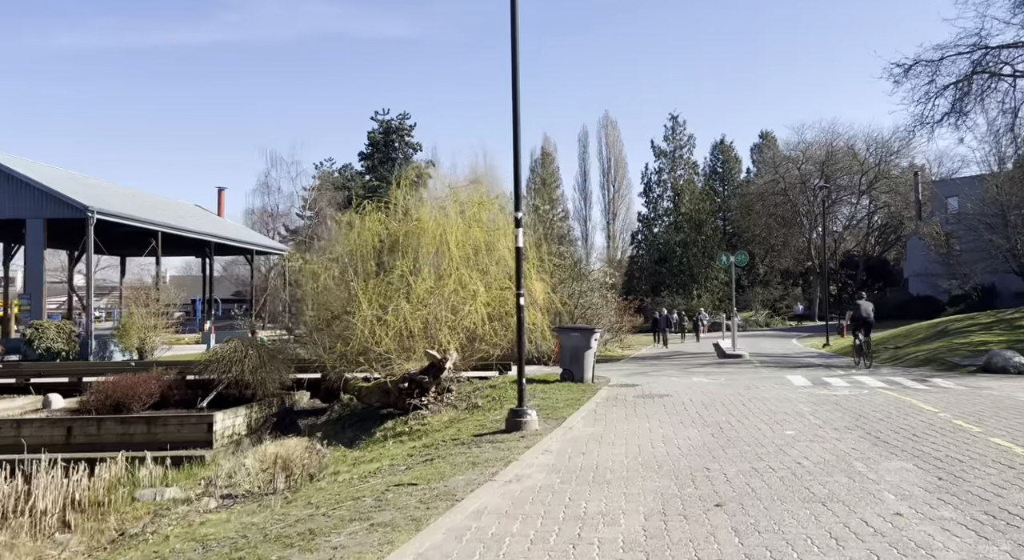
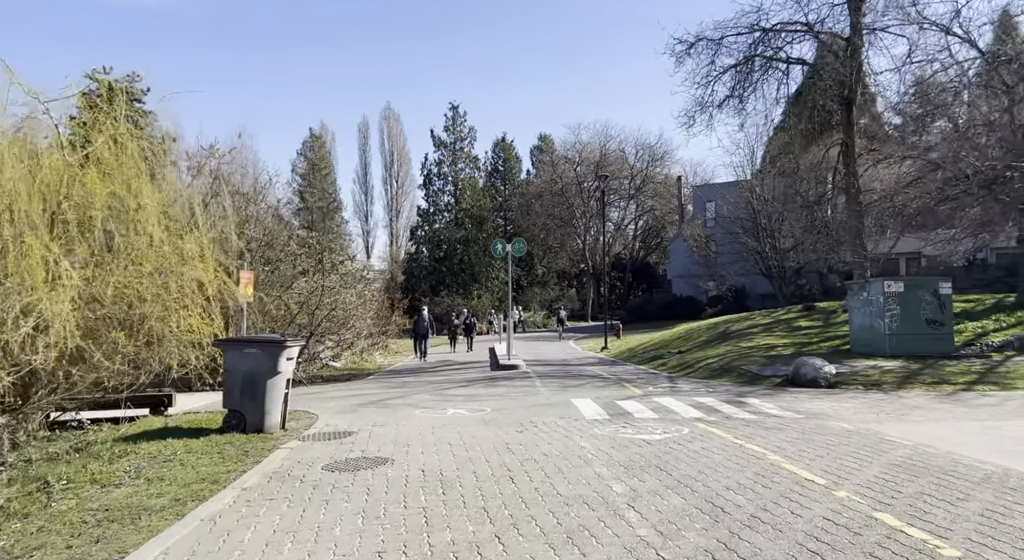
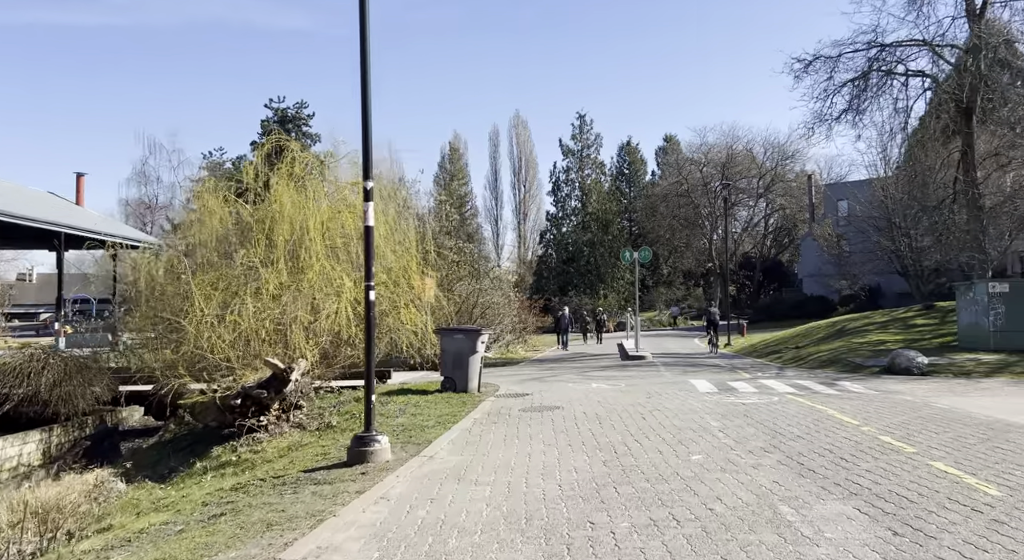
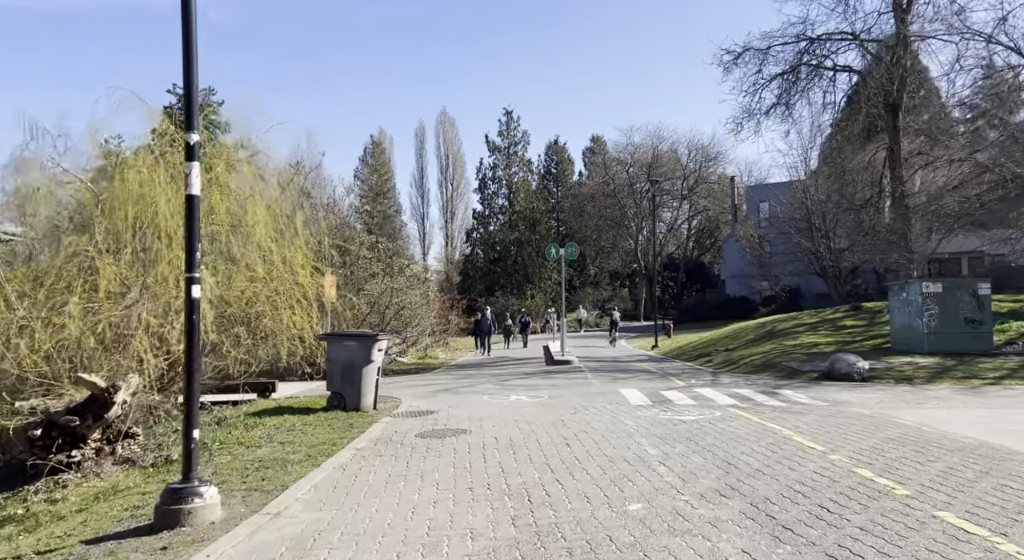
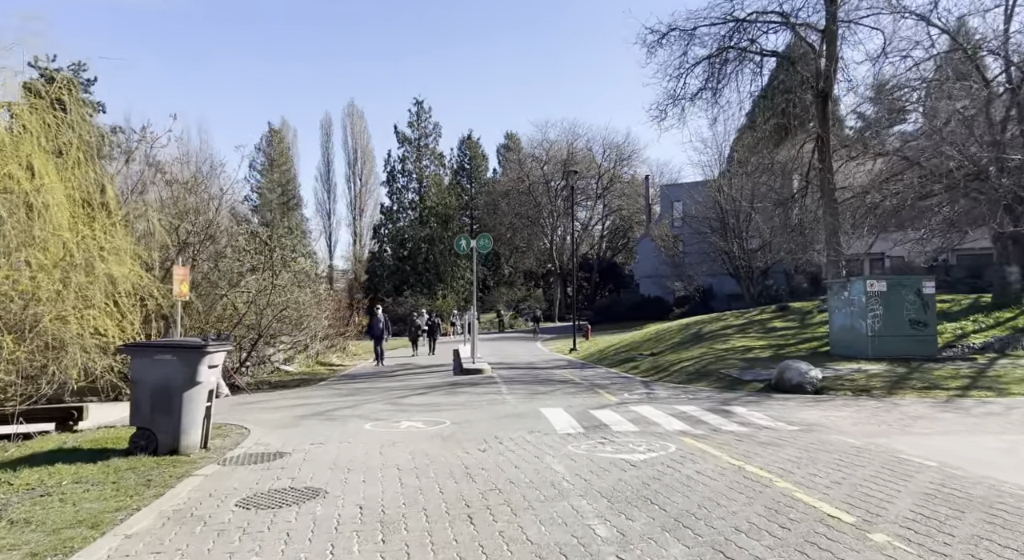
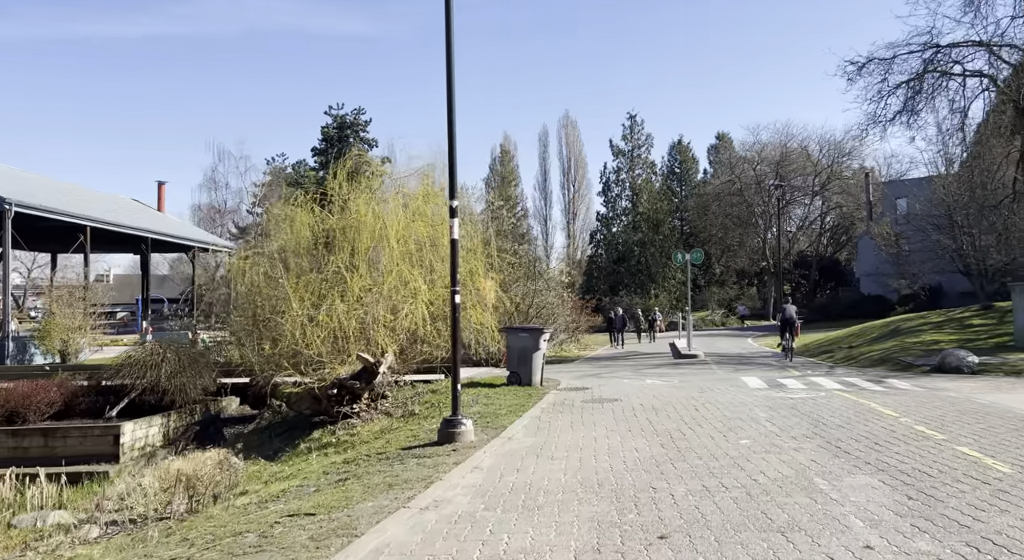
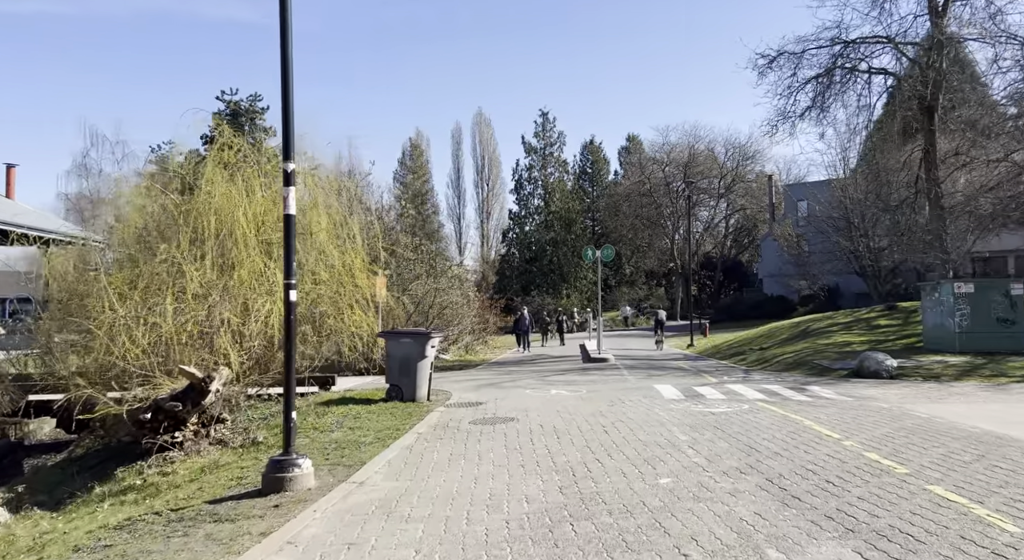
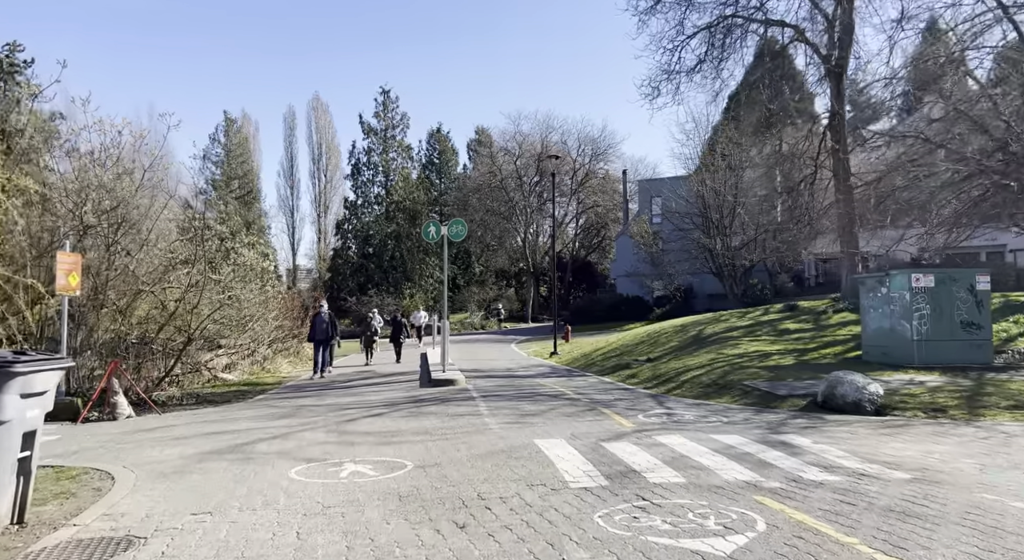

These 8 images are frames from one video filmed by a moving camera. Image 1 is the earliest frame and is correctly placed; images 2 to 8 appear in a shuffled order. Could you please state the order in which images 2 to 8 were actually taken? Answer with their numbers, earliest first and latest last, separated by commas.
6, 3, 7, 4, 2, 5, 8
